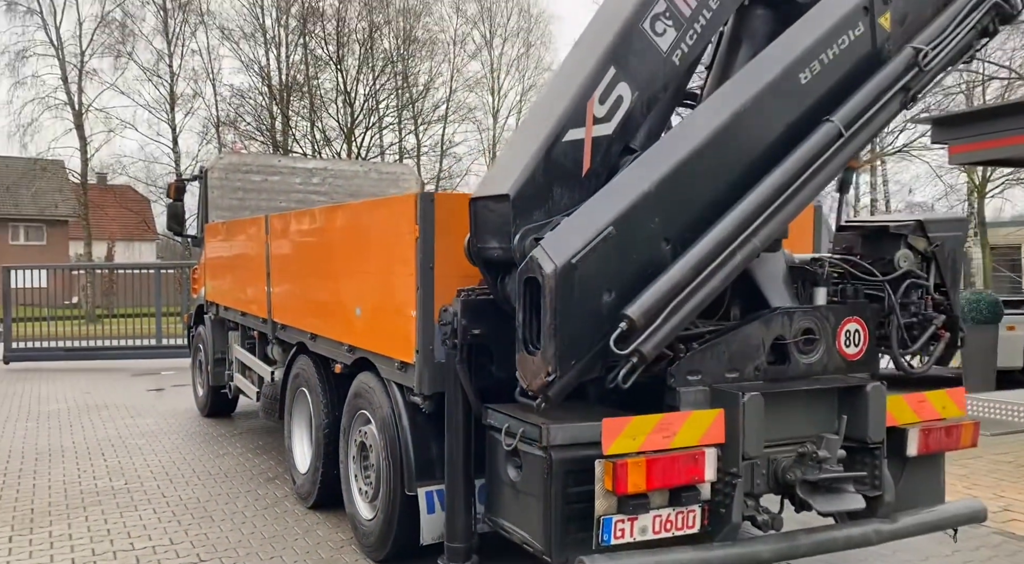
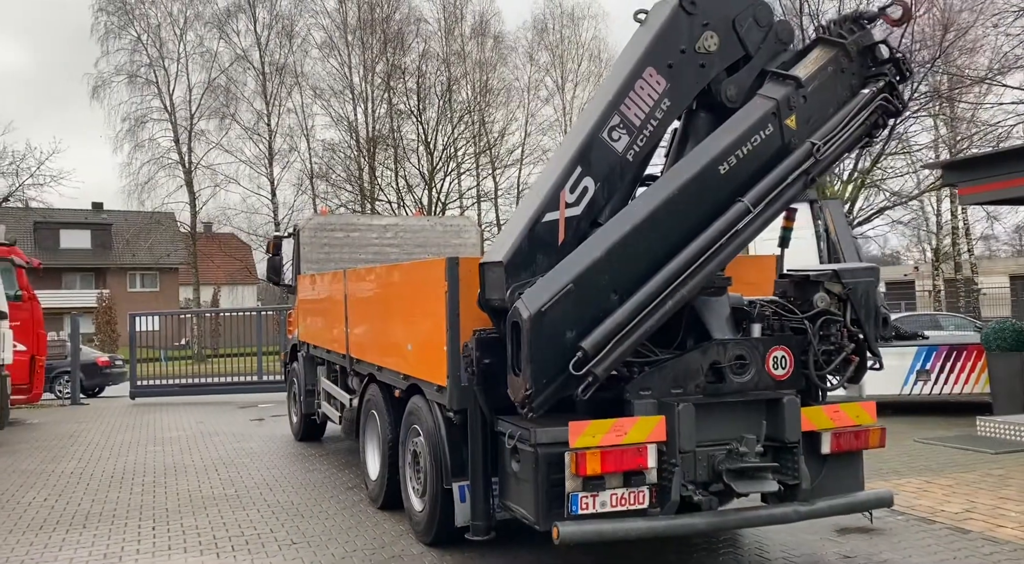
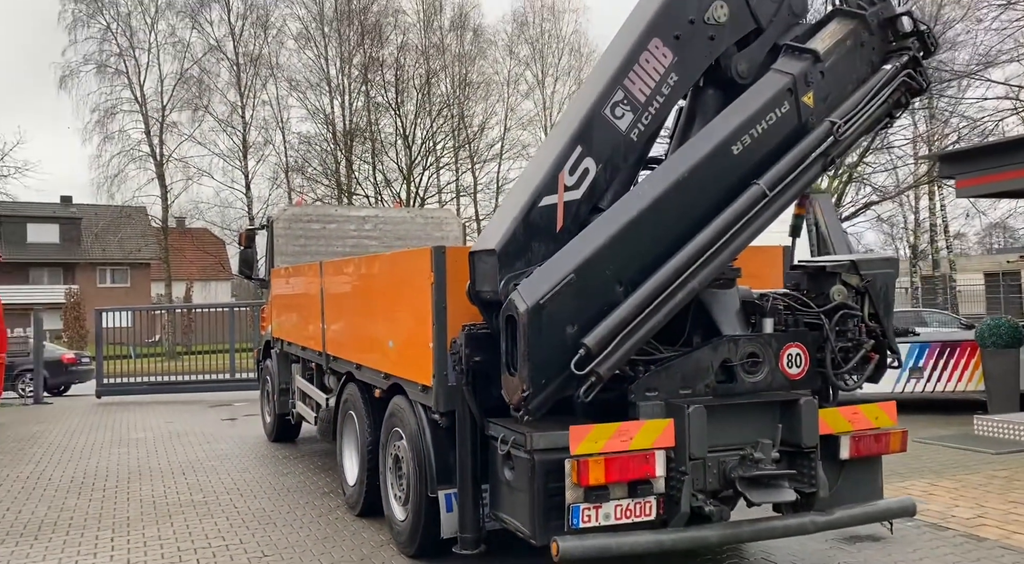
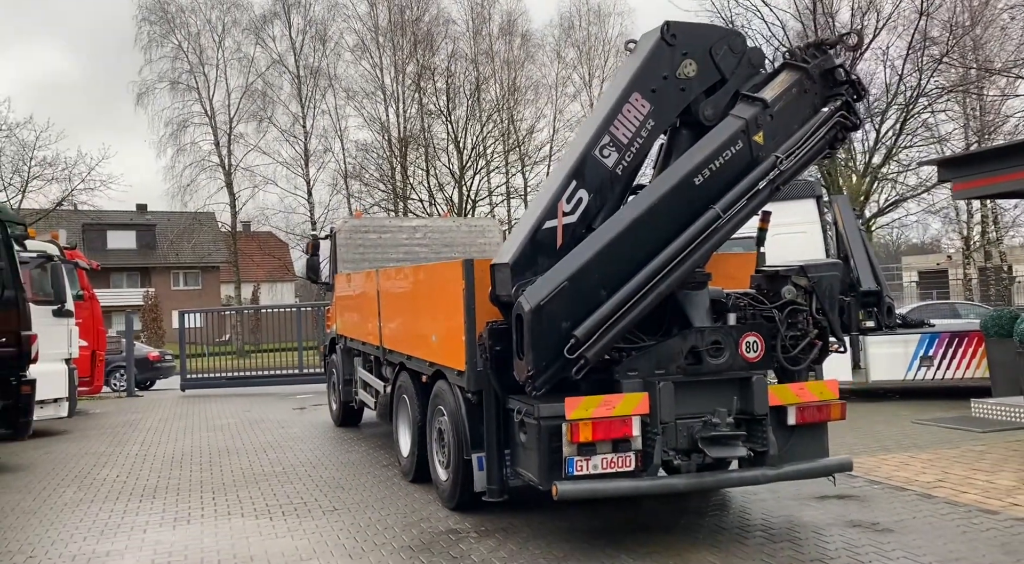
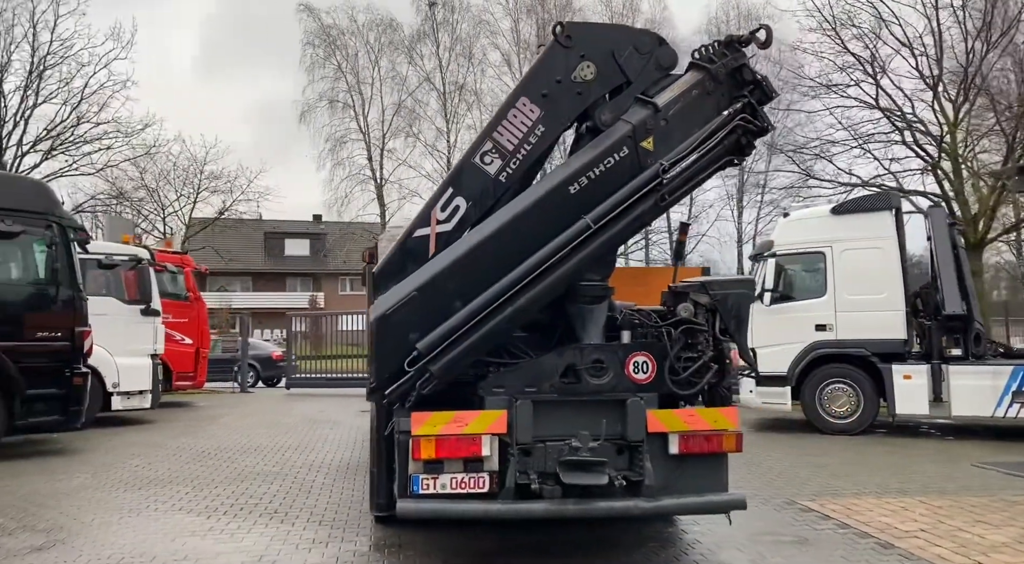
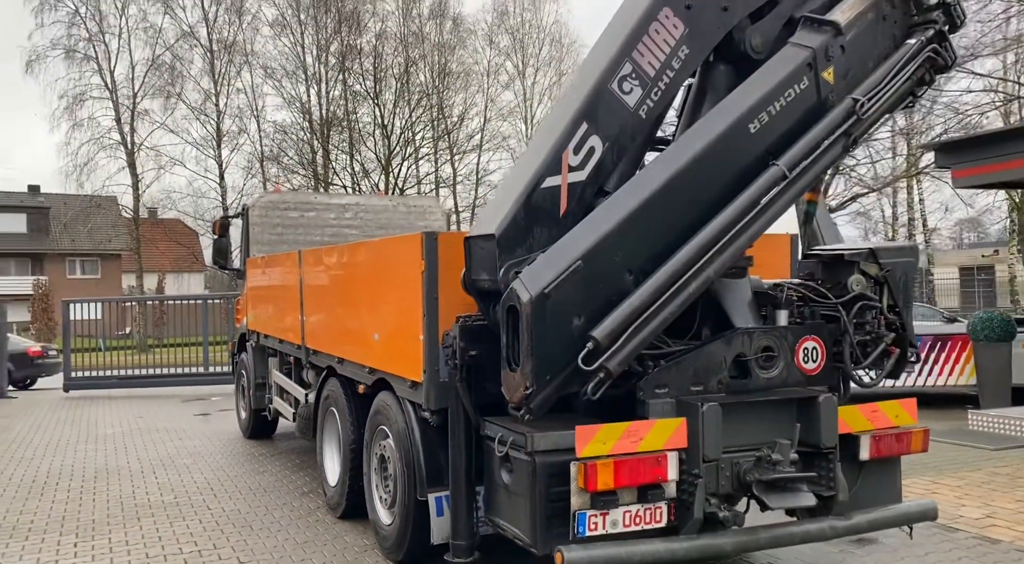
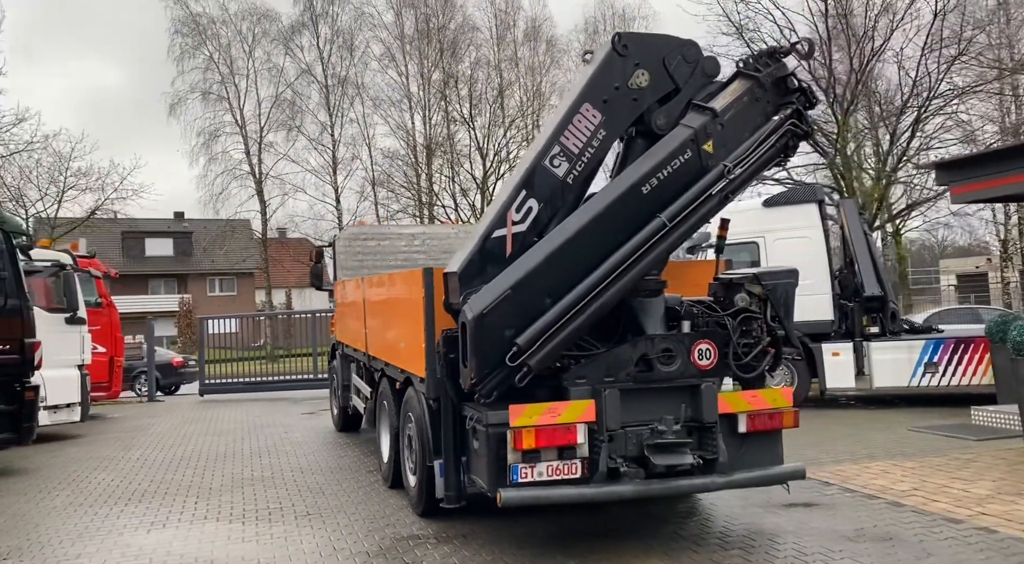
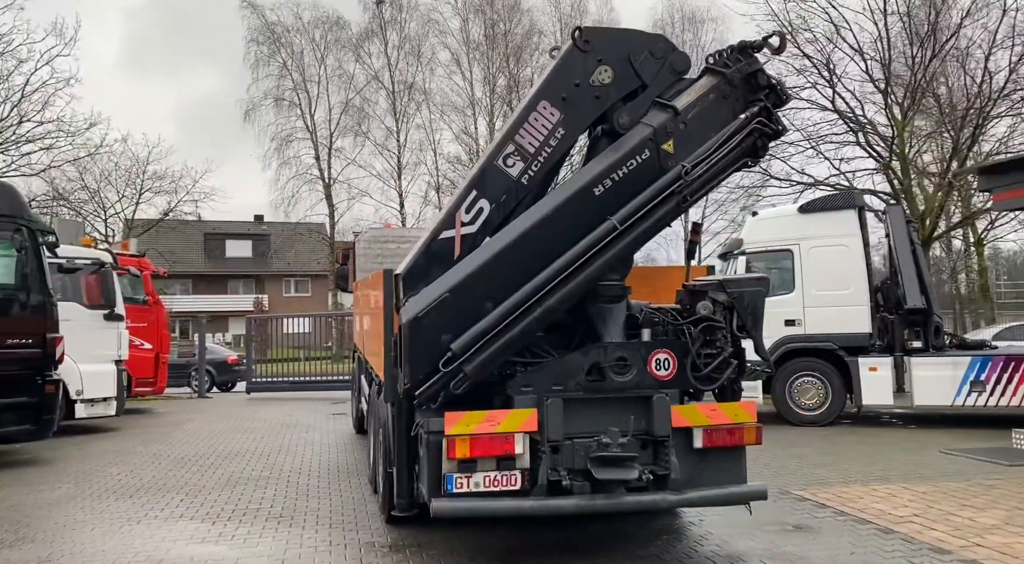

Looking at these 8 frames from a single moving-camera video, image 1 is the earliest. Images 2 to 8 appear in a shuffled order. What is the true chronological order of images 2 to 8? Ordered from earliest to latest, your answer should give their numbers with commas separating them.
6, 3, 2, 4, 7, 8, 5
